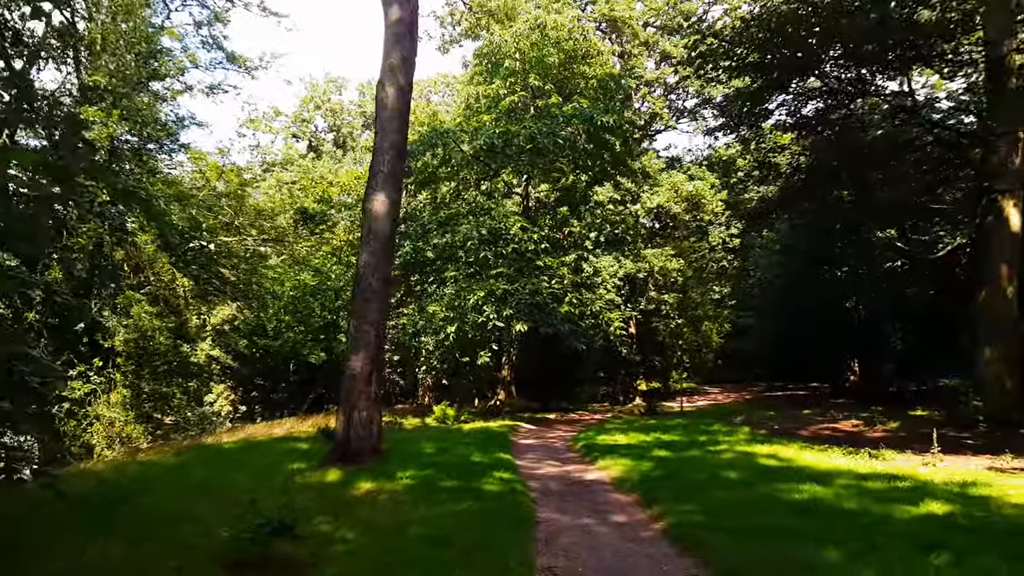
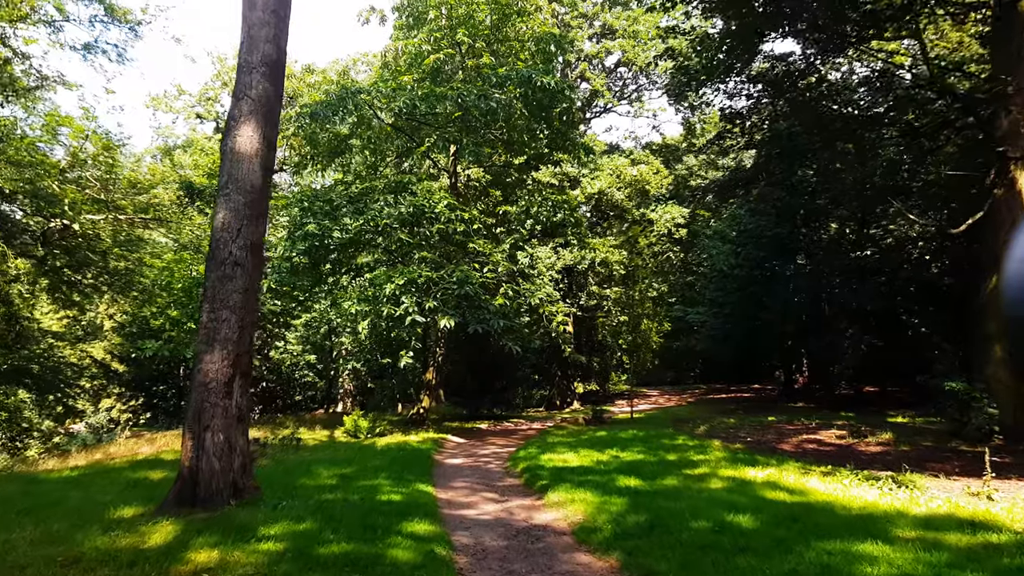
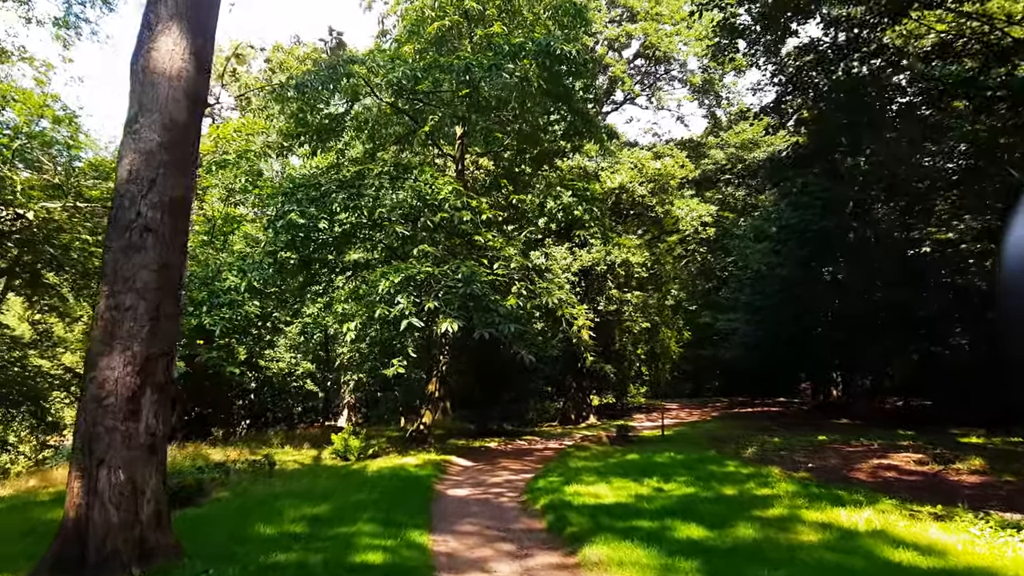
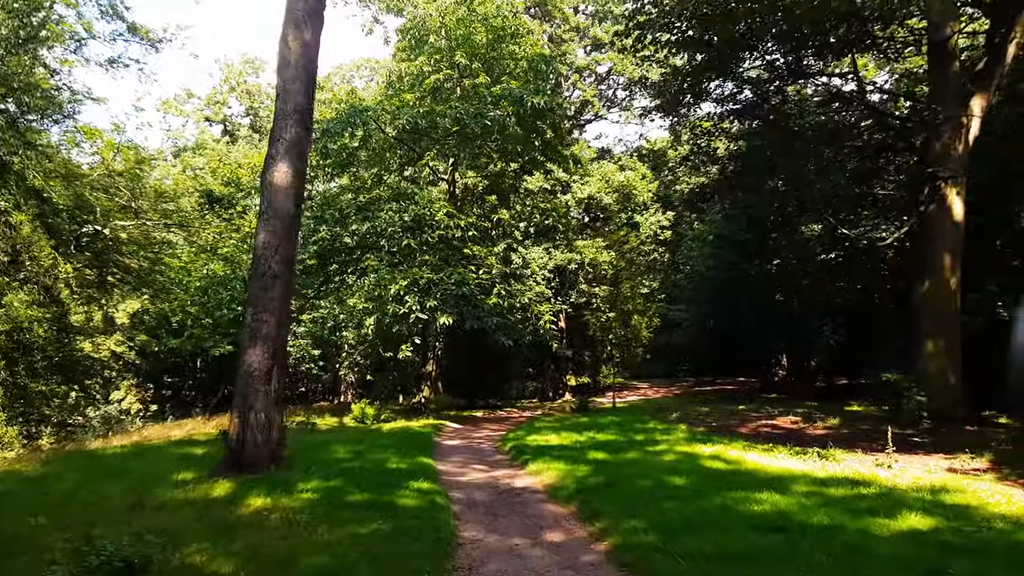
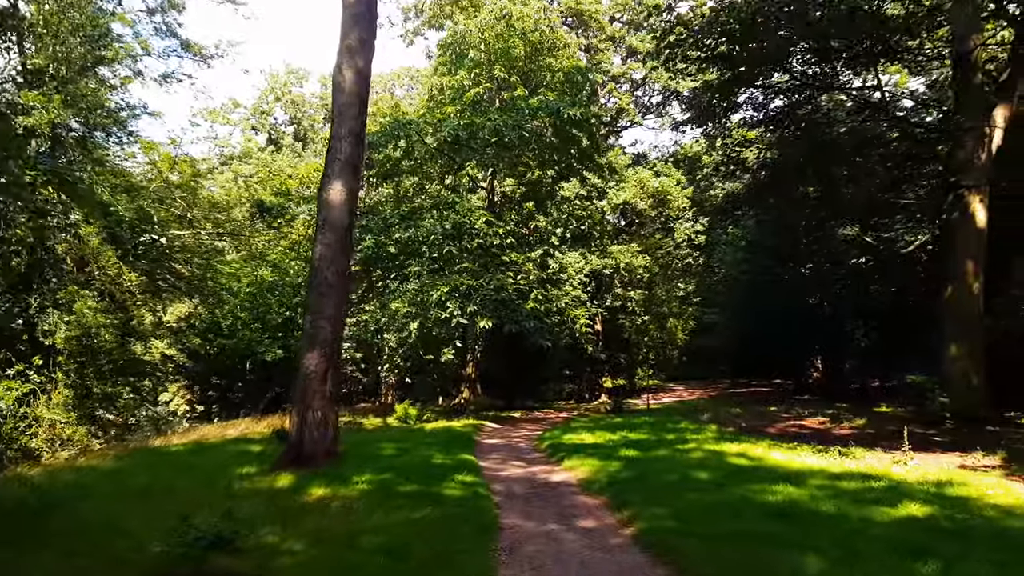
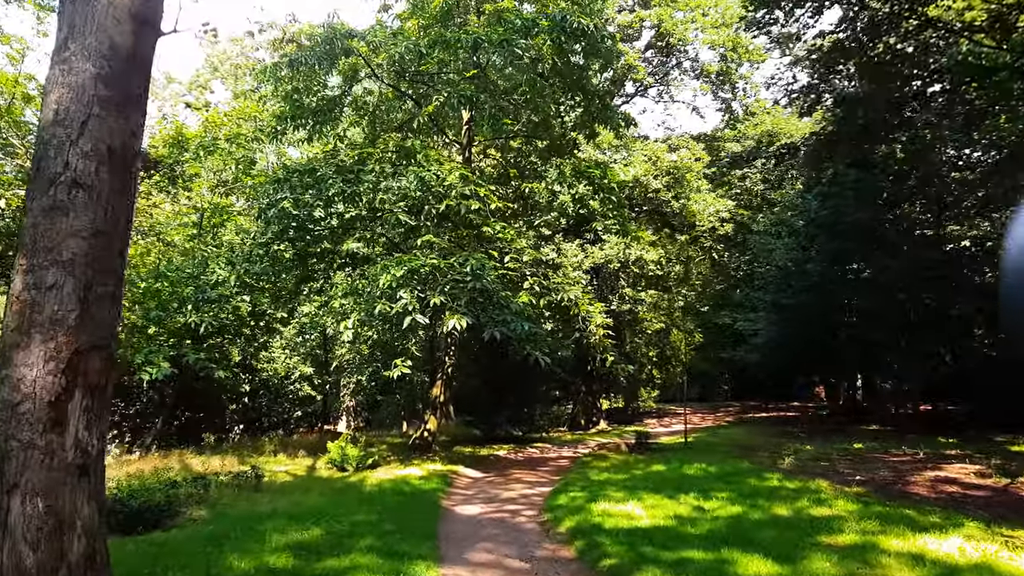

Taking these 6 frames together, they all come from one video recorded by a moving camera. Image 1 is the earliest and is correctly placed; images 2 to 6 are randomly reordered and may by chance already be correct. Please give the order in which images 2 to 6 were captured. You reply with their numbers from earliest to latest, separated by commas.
5, 4, 2, 3, 6
